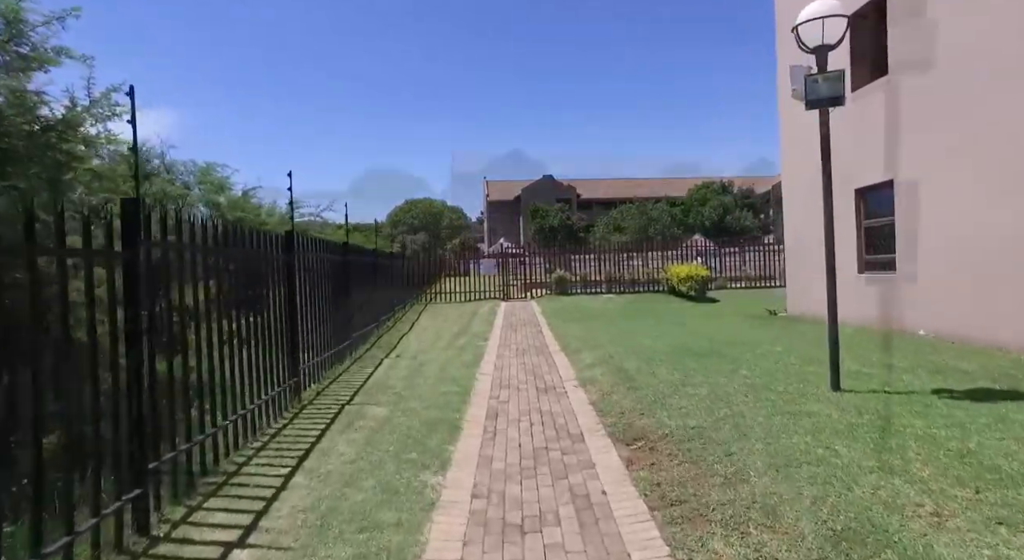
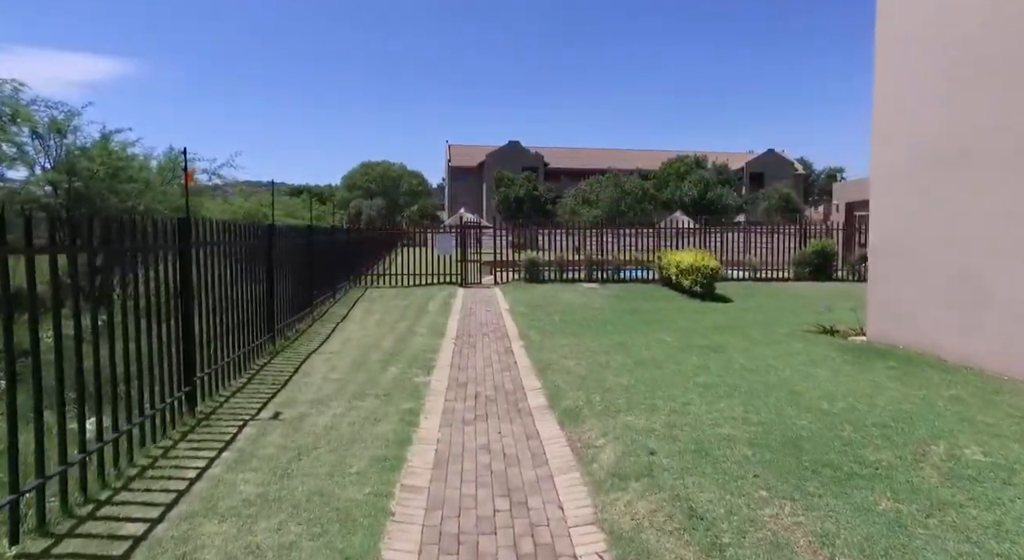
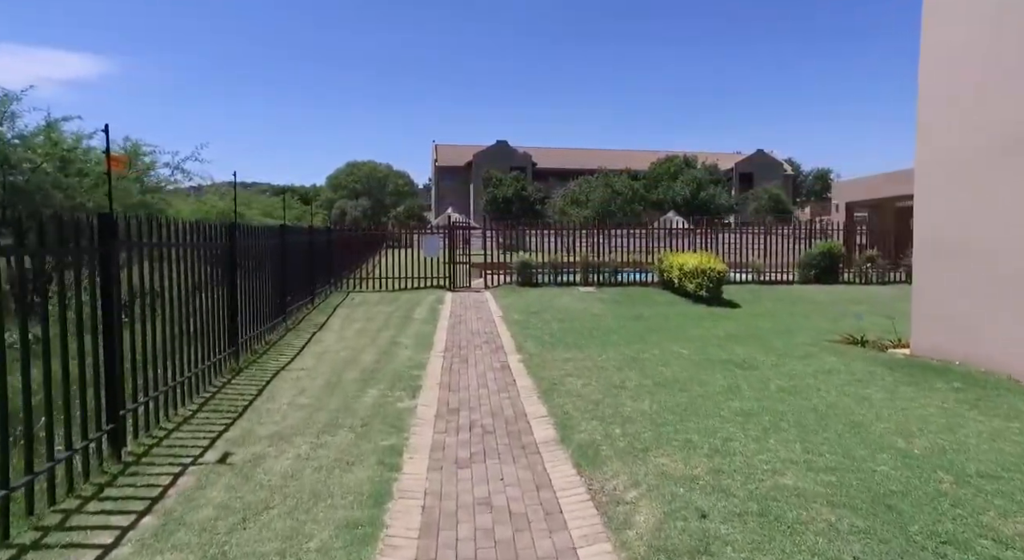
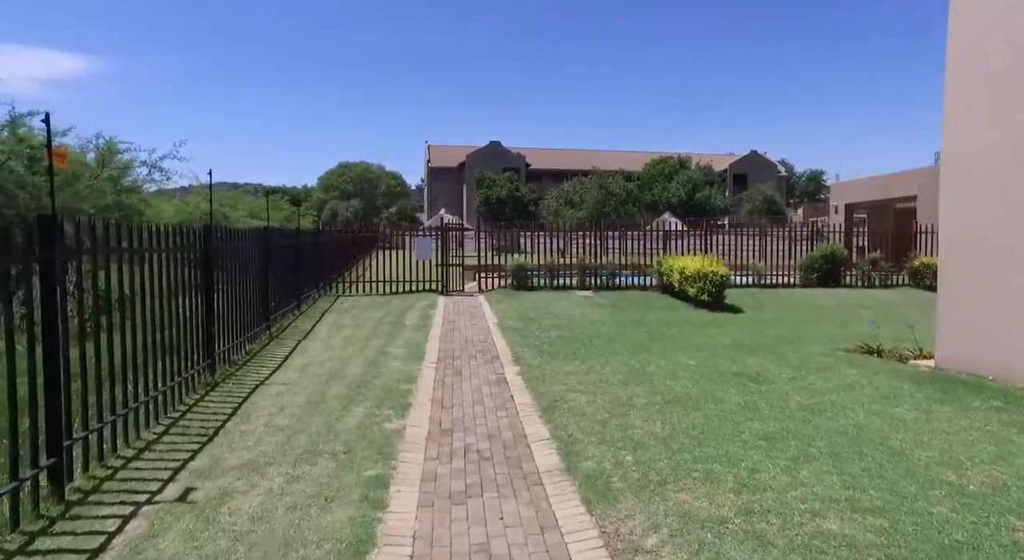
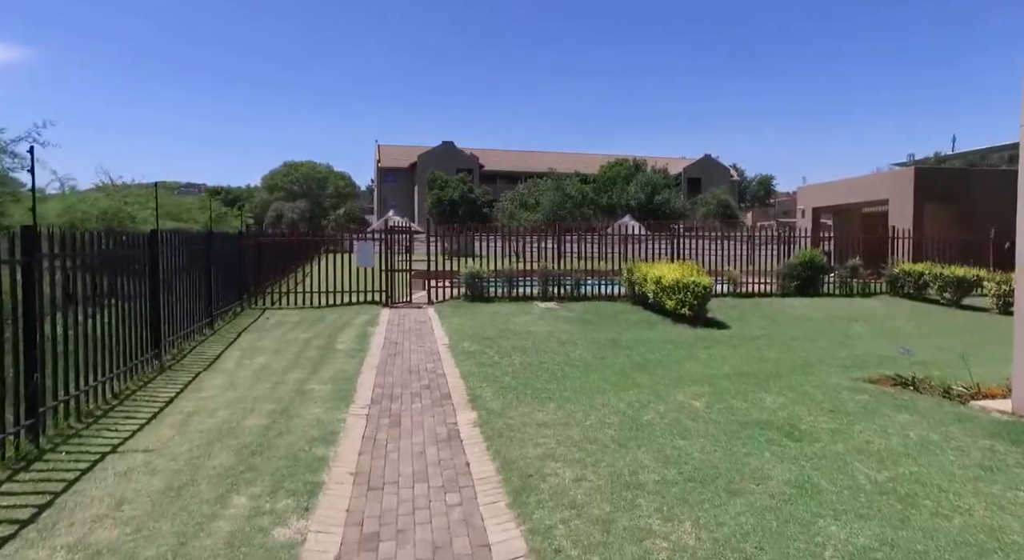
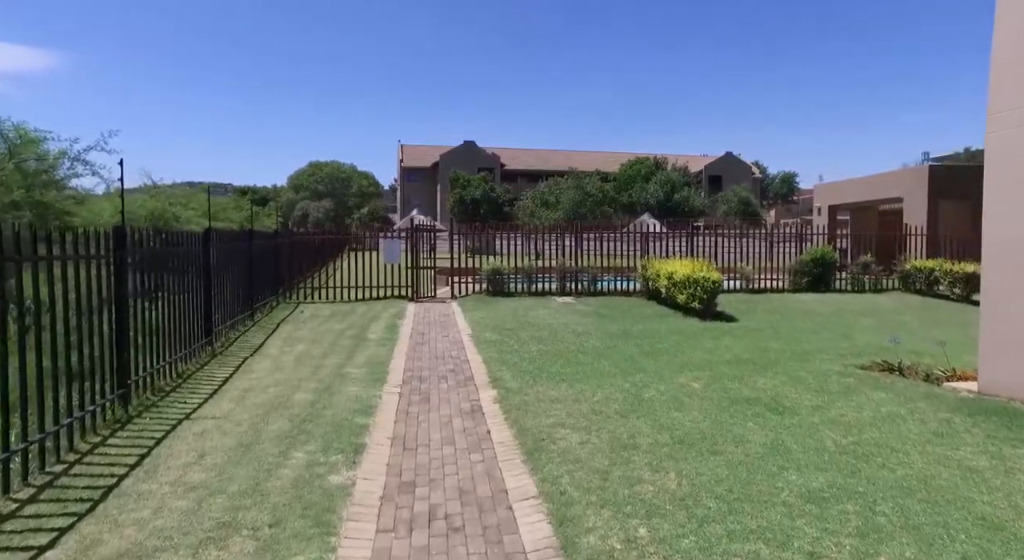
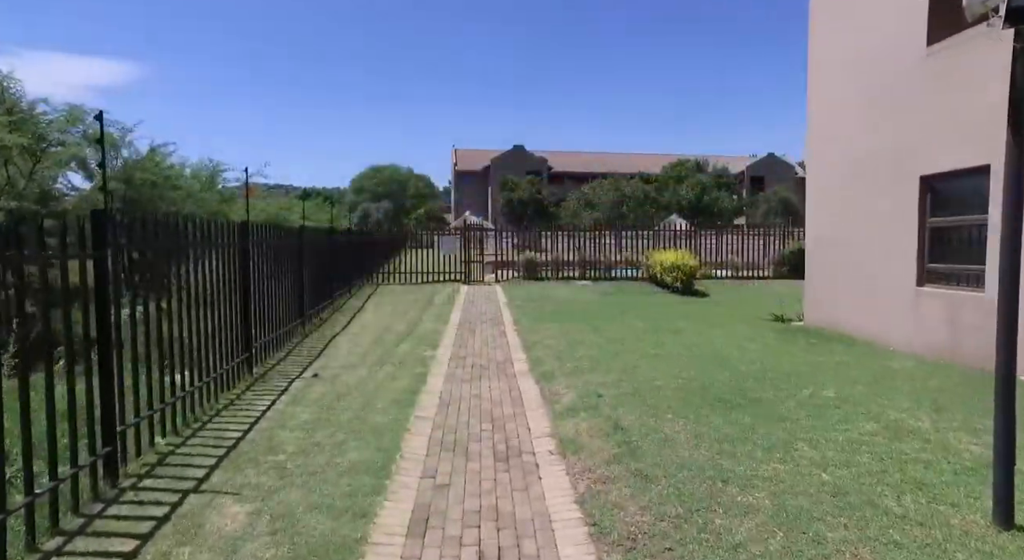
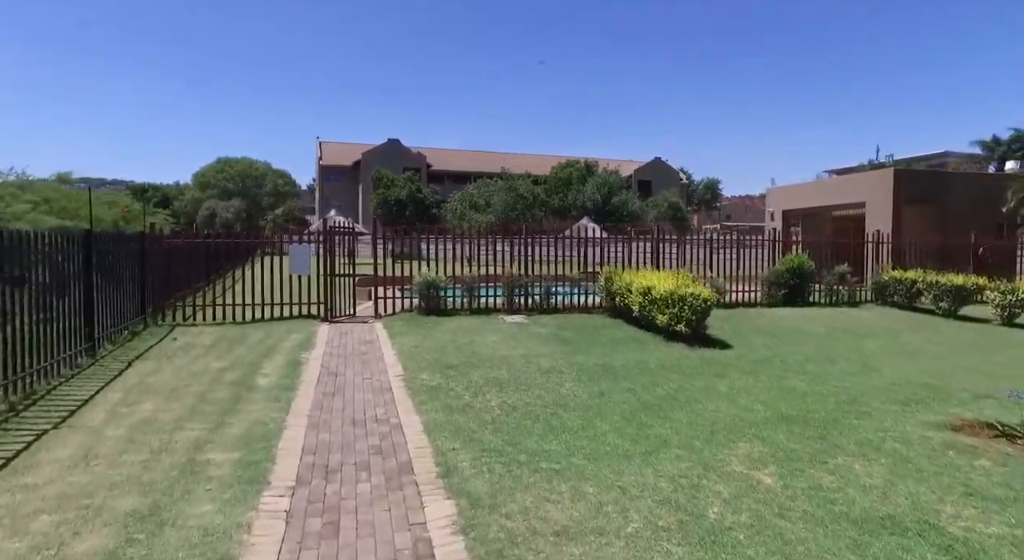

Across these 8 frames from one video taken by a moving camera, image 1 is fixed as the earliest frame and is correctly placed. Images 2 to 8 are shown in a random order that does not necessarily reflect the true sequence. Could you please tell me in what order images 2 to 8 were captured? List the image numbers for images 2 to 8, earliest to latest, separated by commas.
7, 2, 3, 4, 6, 5, 8
